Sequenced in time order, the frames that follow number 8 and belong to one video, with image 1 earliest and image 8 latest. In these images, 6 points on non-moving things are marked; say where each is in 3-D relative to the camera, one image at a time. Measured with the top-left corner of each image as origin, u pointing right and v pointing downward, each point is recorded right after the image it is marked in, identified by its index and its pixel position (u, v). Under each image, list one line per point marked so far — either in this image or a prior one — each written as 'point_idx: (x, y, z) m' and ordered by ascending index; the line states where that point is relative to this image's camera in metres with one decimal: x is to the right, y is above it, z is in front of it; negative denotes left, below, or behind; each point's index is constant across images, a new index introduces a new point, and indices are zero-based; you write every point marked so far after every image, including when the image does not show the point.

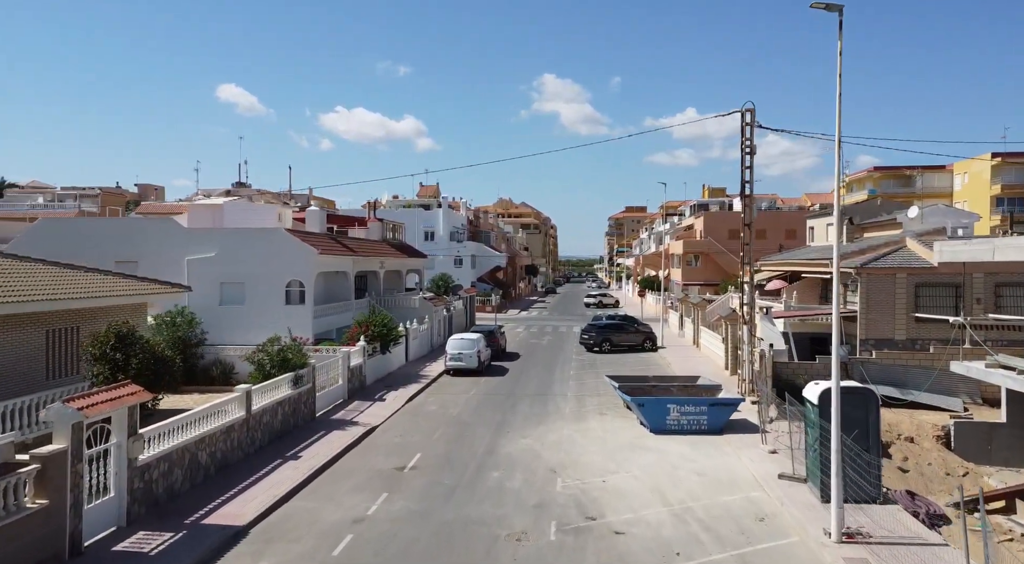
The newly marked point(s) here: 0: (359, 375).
0: (-3.4, -2.1, +16.8) m
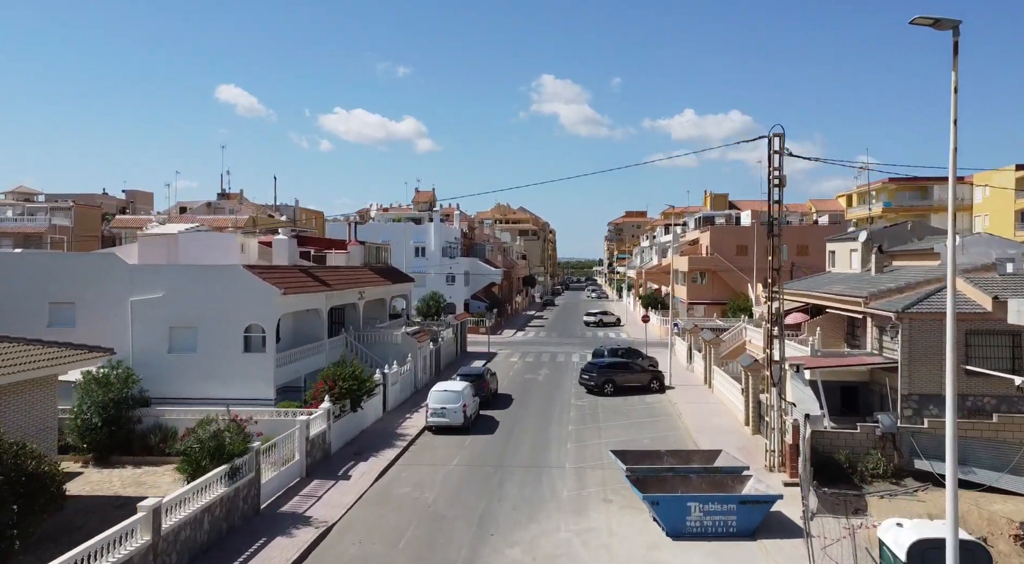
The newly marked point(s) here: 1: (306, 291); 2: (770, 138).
0: (-3.6, -3.1, +14.4) m
1: (-5.1, -0.2, +19.0) m
2: (+4.8, +2.7, +14.2) m
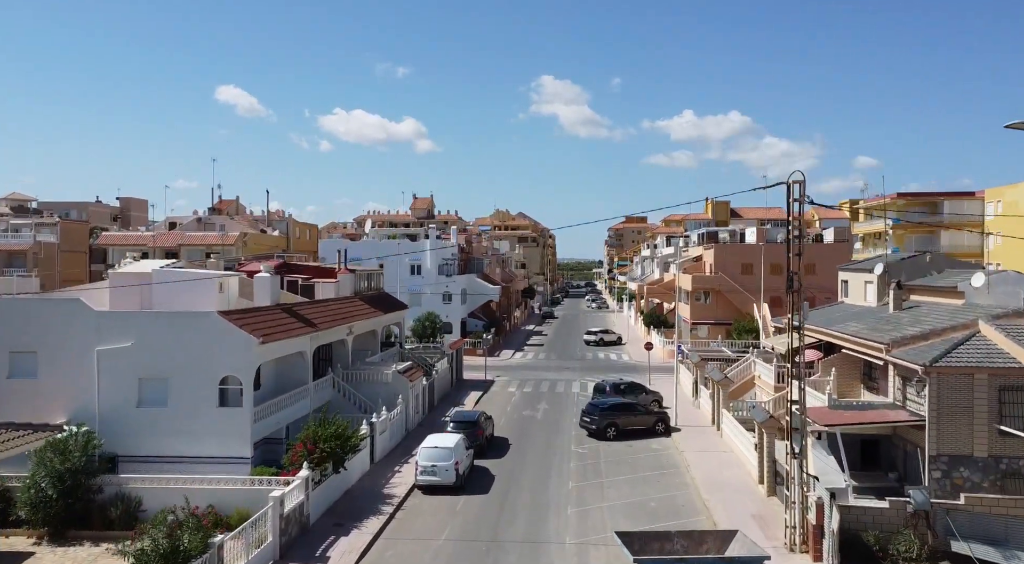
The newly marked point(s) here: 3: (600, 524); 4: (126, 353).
0: (-3.7, -4.1, +13.1) m
1: (-5.2, -1.3, +17.7) m
2: (+4.7, +1.7, +12.9) m
3: (+1.6, -4.5, +14.2) m
4: (-8.1, -1.5, +16.0) m
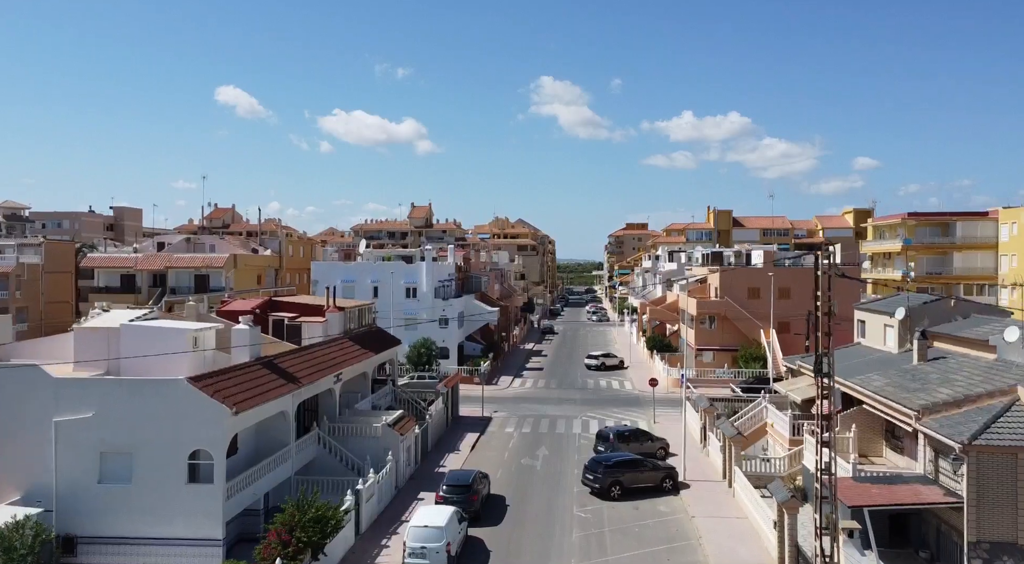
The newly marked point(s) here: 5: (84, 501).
0: (-3.7, -5.3, +11.7) m
1: (-5.3, -2.5, +16.3) m
2: (+4.7, +0.4, +11.6) m
3: (+1.6, -5.7, +12.8) m
4: (-8.1, -2.7, +14.6) m
5: (-8.2, -4.2, +14.6) m
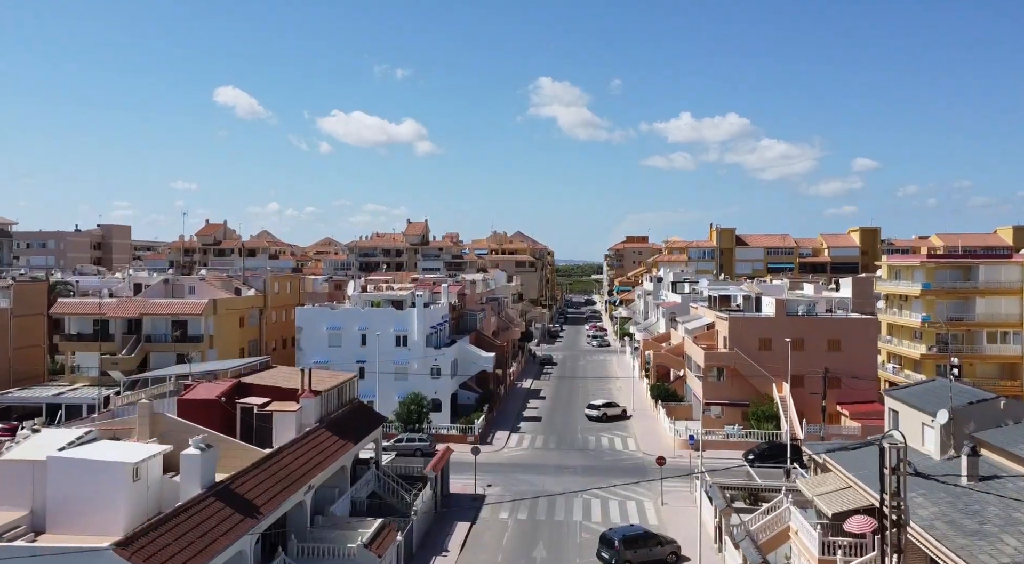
0: (-3.9, -7.7, +9.3) m
1: (-5.4, -4.9, +13.9) m
2: (+4.5, -2.0, +9.2) m
3: (+1.4, -8.1, +10.4) m
4: (-8.3, -5.1, +12.2) m
5: (-8.3, -6.5, +12.2) m
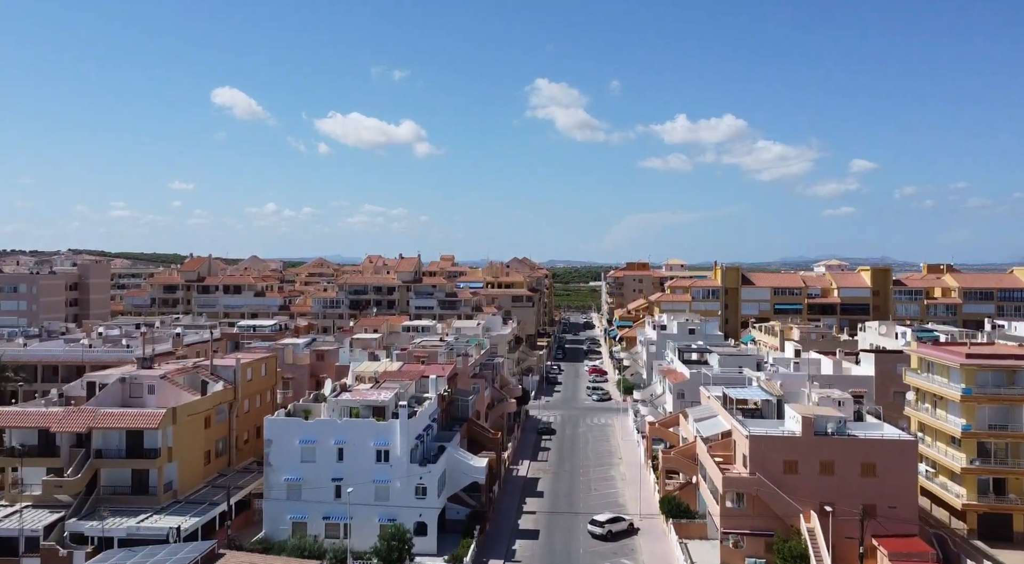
0: (-4.1, -12.6, +5.1) m
1: (-5.6, -9.8, +9.7) m
2: (+4.4, -6.9, +5.0) m
3: (+1.3, -13.0, +6.2) m
4: (-8.5, -10.0, +8.0) m
5: (-8.5, -11.5, +8.0) m
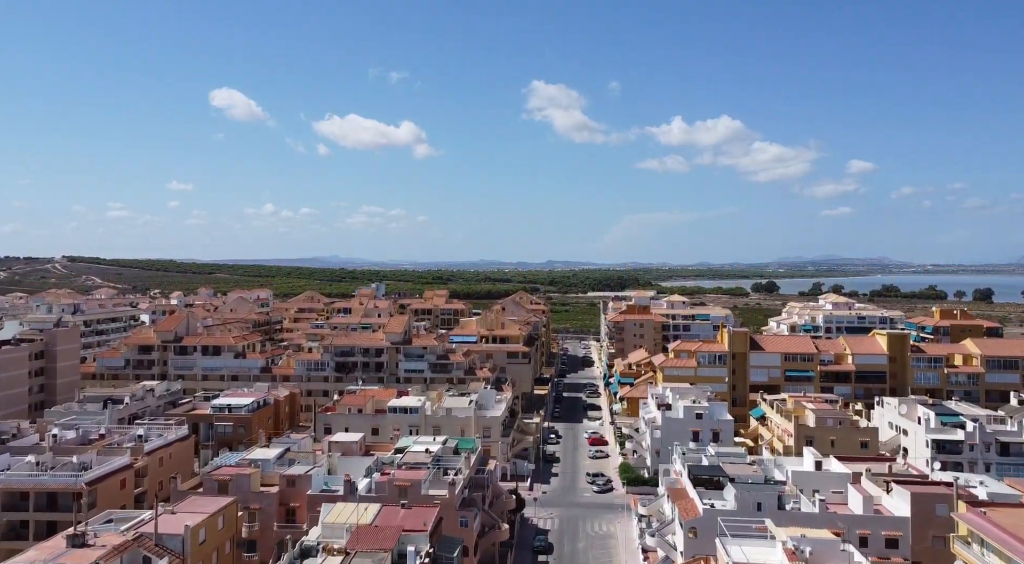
0: (-4.4, -20.0, -0.4) m
1: (-6.0, -17.2, +4.2) m
2: (+4.0, -14.3, -0.5) m
3: (+0.9, -20.5, +0.7) m
4: (-8.9, -17.4, +2.5) m
5: (-8.9, -18.9, +2.5) m
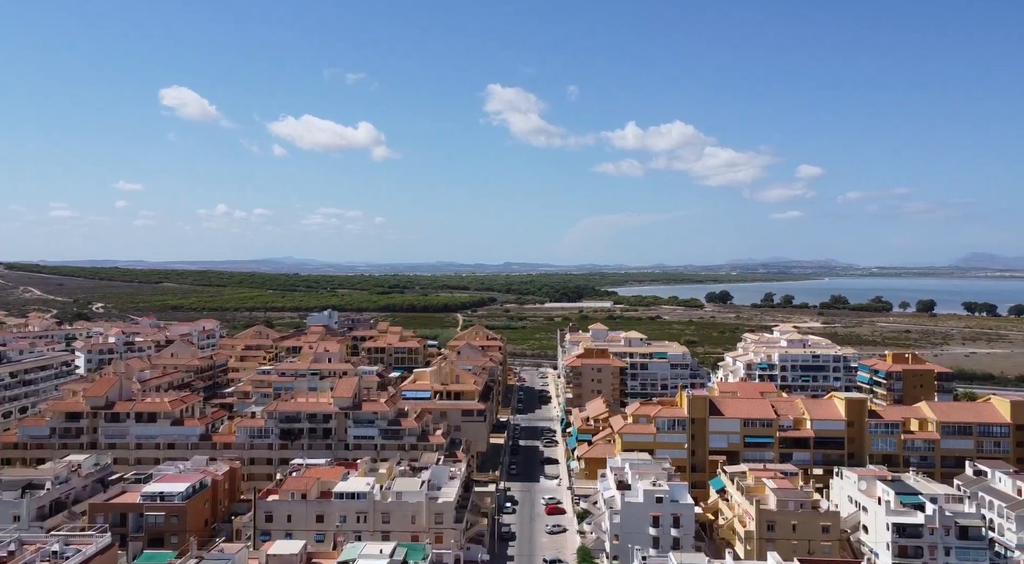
0: (-4.6, -26.9, -4.0) m
1: (-6.4, -24.1, +0.5) m
2: (+3.8, -21.3, -3.6) m
3: (+0.7, -27.4, -2.6) m
4: (-9.1, -24.3, -1.4) m
5: (-9.2, -25.8, -1.5) m
